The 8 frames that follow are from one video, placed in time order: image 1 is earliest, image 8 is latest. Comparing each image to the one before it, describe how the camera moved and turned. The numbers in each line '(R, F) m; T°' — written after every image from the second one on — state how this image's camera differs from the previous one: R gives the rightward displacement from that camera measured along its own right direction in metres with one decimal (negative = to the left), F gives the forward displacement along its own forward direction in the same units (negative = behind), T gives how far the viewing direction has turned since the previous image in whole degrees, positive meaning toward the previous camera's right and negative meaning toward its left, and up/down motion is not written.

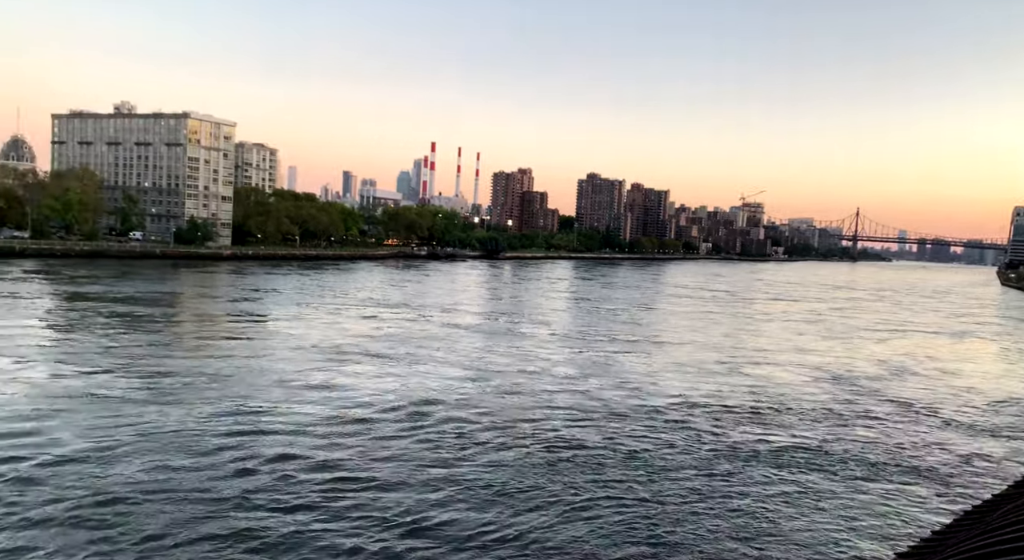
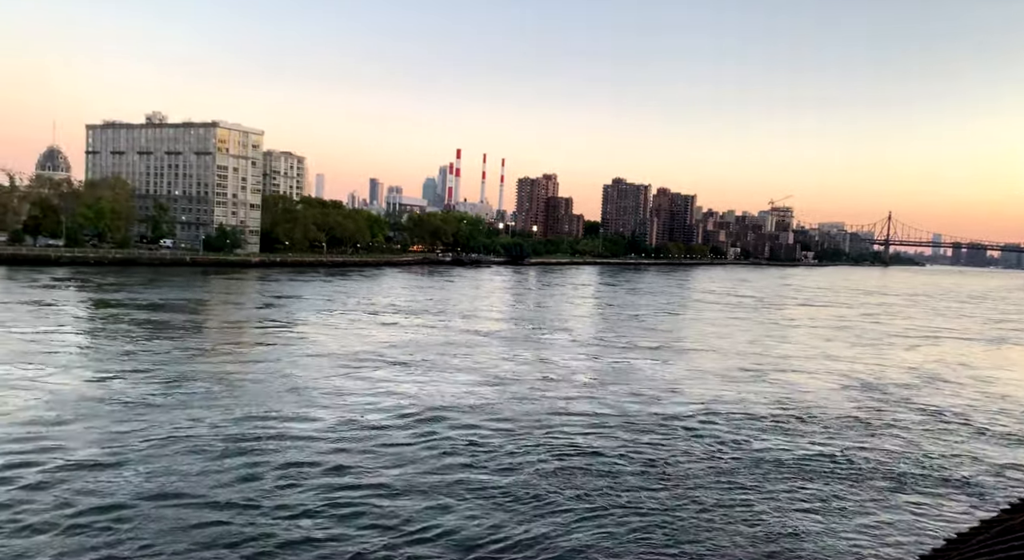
(+0.3, +0.1) m; -2°
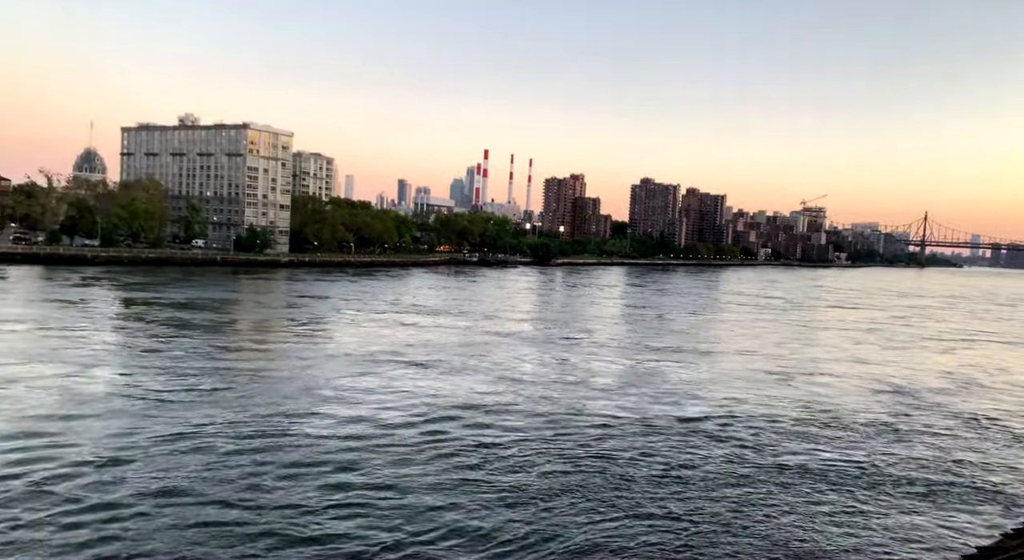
(+0.3, +0.2) m; -2°
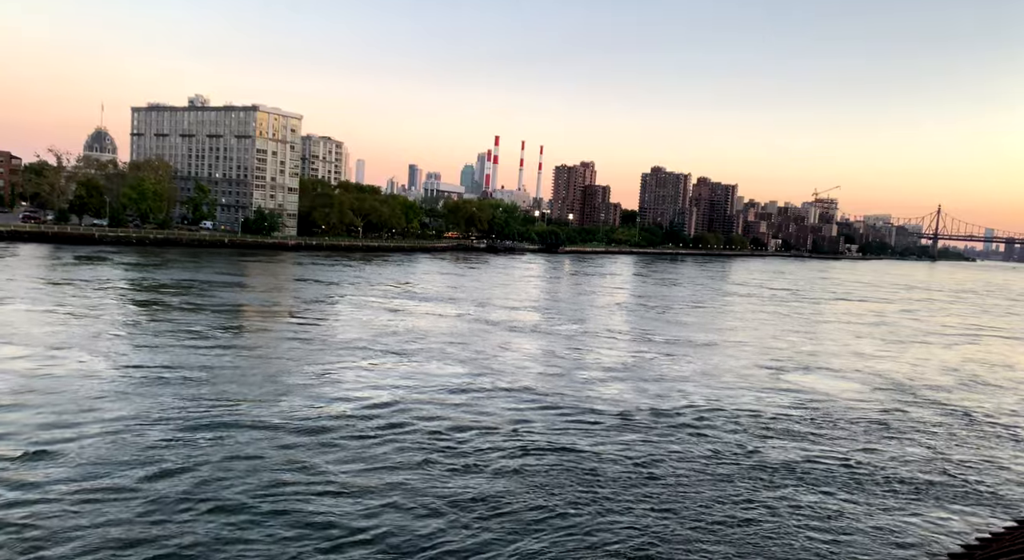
(+0.8, +0.4) m; -1°
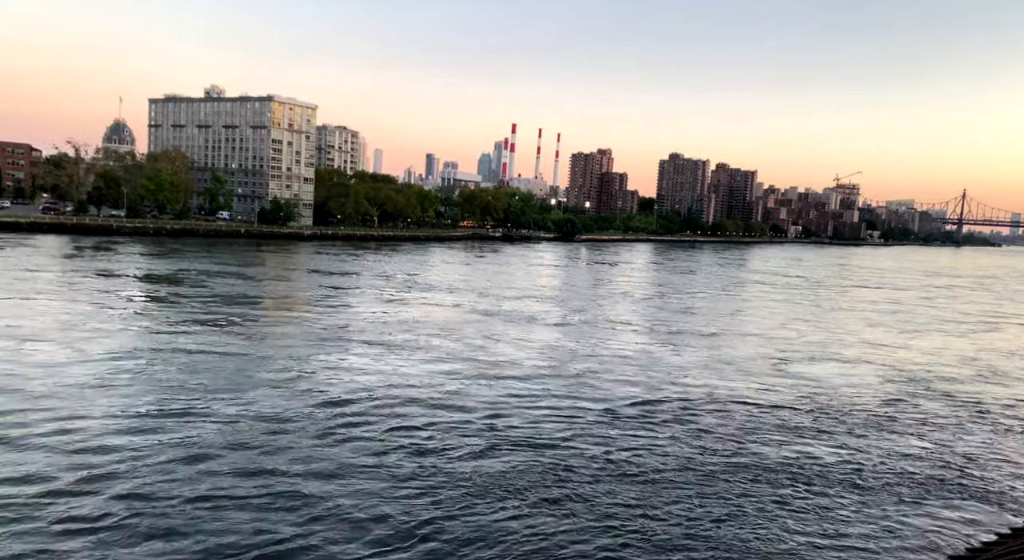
(+0.9, +0.5) m; -2°
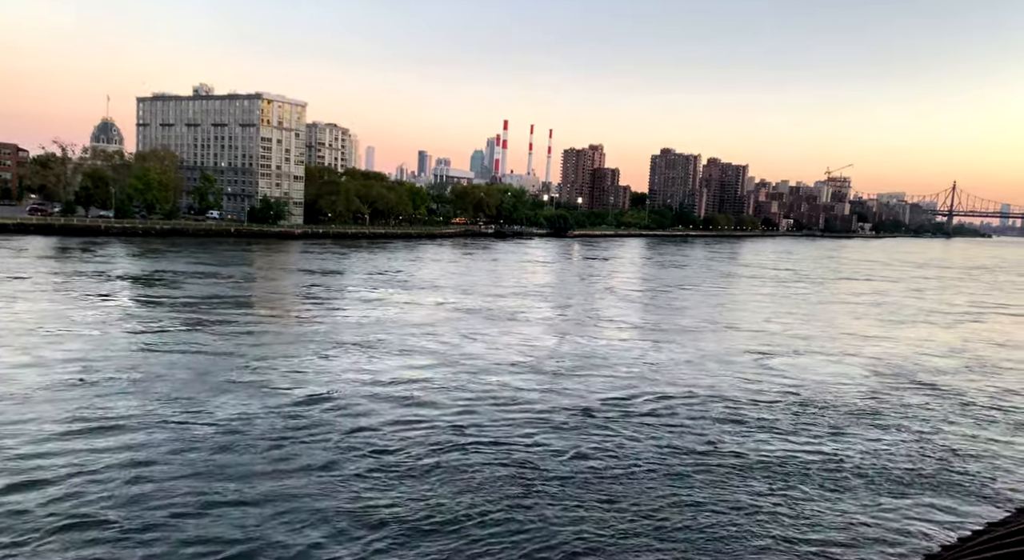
(+0.5, +0.3) m; 0°
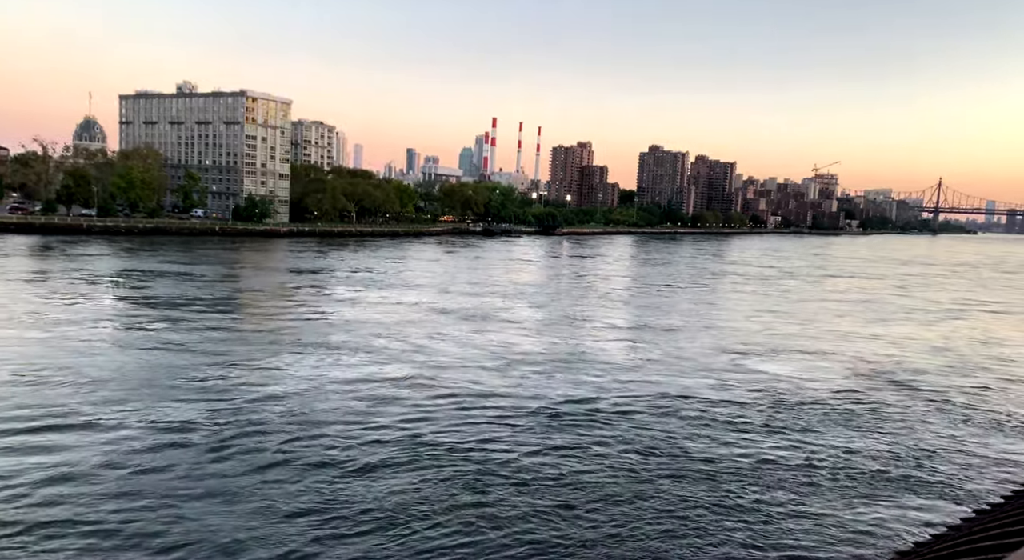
(+0.6, +0.5) m; 0°
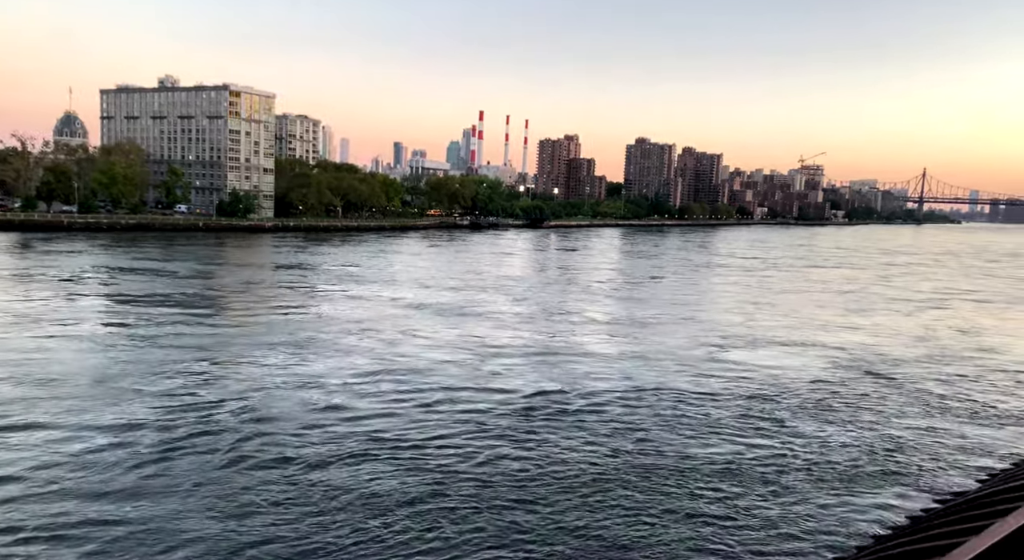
(+0.5, +0.4) m; 0°
